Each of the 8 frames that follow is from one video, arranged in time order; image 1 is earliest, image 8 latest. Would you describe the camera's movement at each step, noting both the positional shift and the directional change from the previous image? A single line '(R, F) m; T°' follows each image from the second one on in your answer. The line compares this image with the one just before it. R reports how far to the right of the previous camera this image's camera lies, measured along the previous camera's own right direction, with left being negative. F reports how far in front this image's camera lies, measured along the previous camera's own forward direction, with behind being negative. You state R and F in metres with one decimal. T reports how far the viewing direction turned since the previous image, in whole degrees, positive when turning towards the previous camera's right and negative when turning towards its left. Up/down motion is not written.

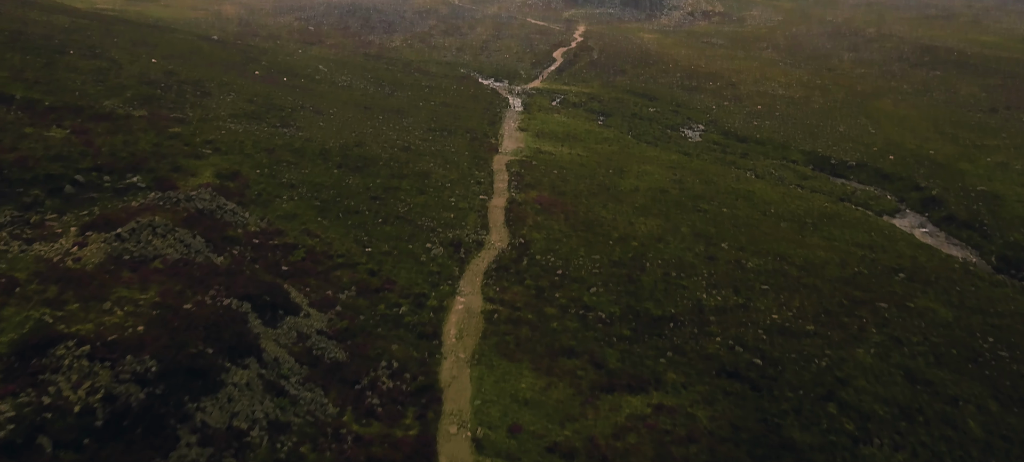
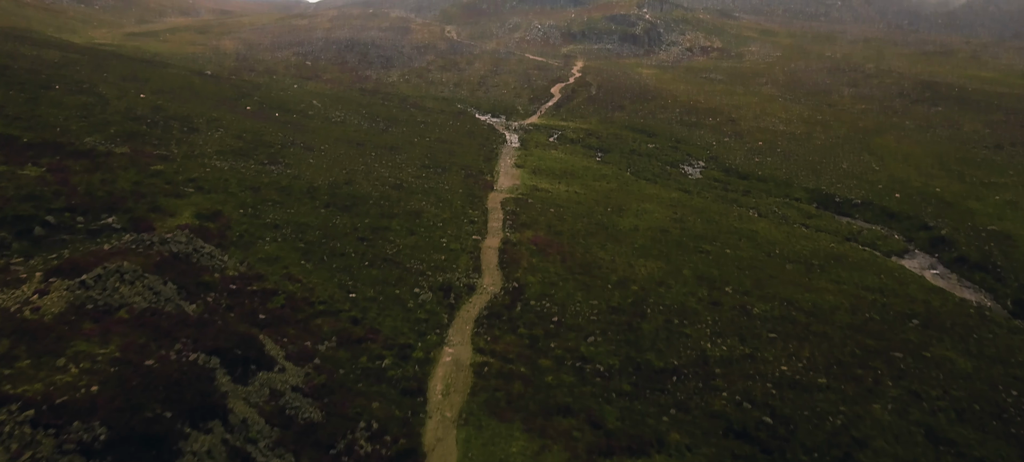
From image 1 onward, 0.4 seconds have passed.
(+0.3, +1.8) m; 0°
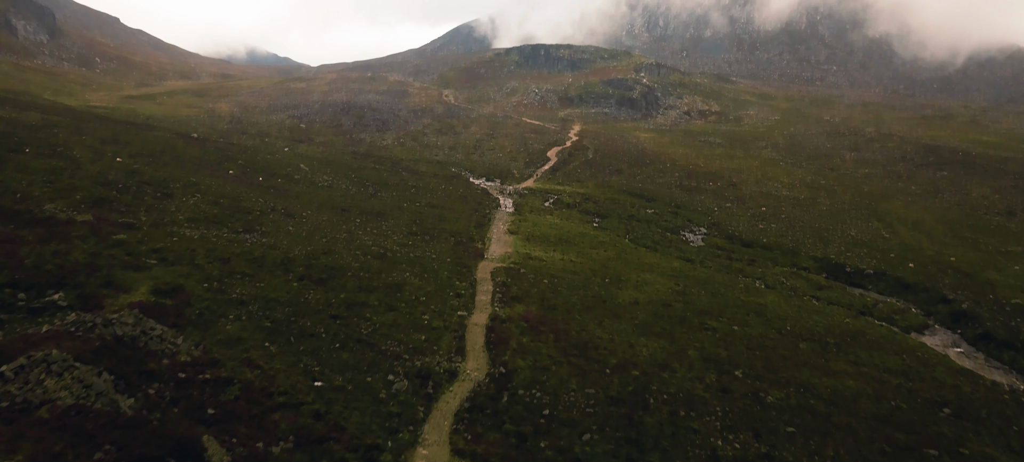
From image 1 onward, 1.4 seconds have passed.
(+0.5, +3.3) m; 0°
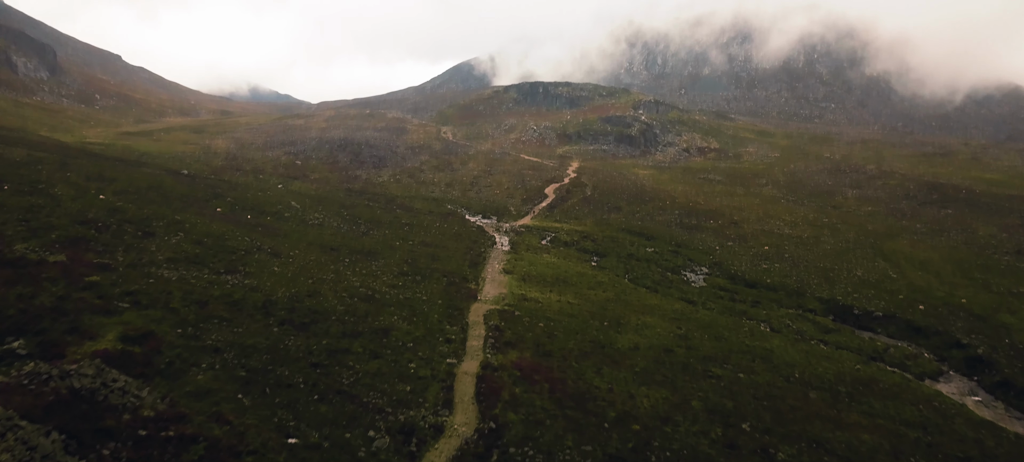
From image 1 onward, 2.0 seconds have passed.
(+0.3, +2.0) m; 0°
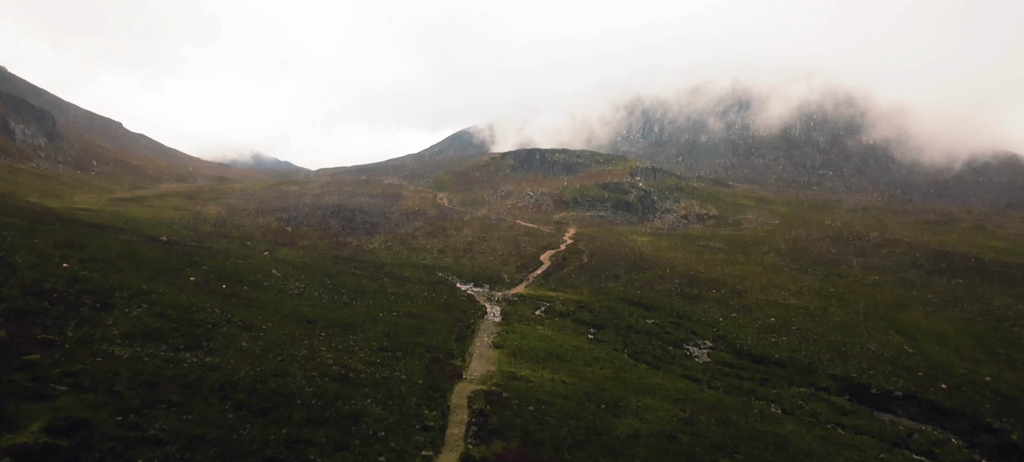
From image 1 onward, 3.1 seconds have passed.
(+0.6, +3.6) m; 0°
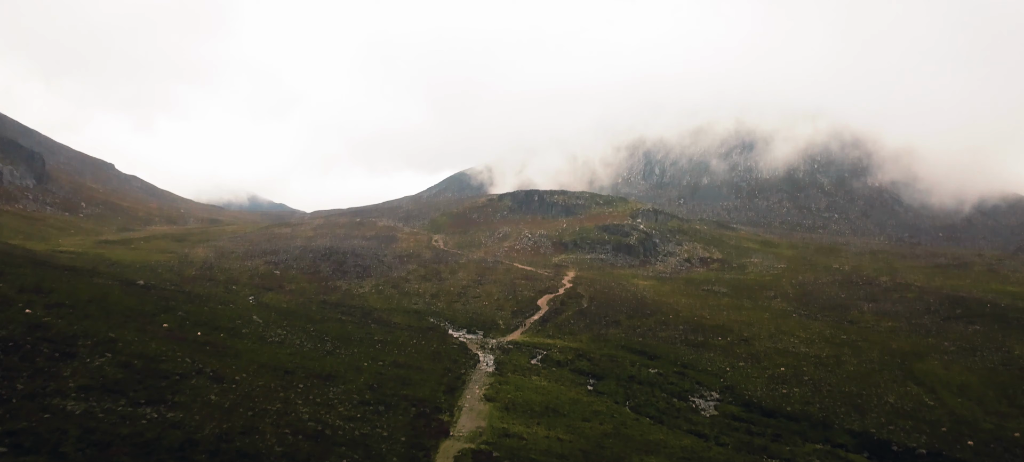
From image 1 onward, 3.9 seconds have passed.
(+0.5, +3.2) m; 0°
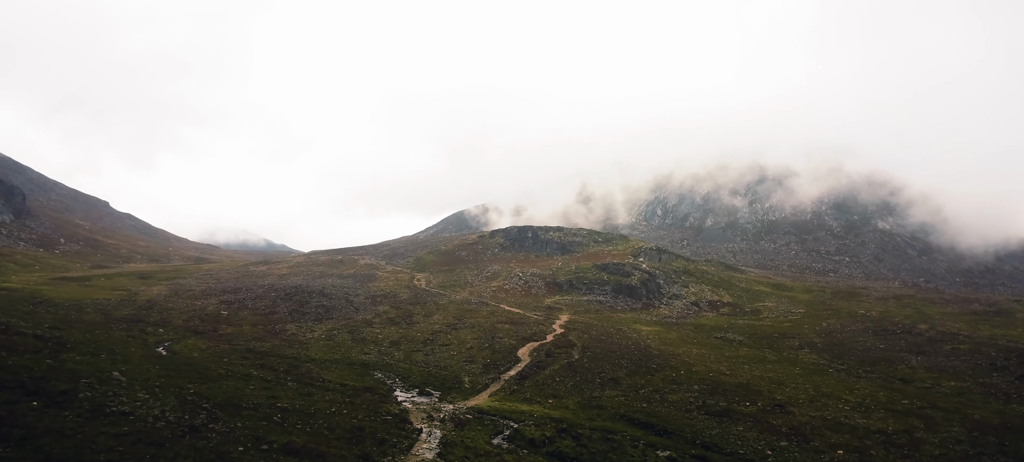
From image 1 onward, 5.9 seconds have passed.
(+2.7, +18.5) m; 0°
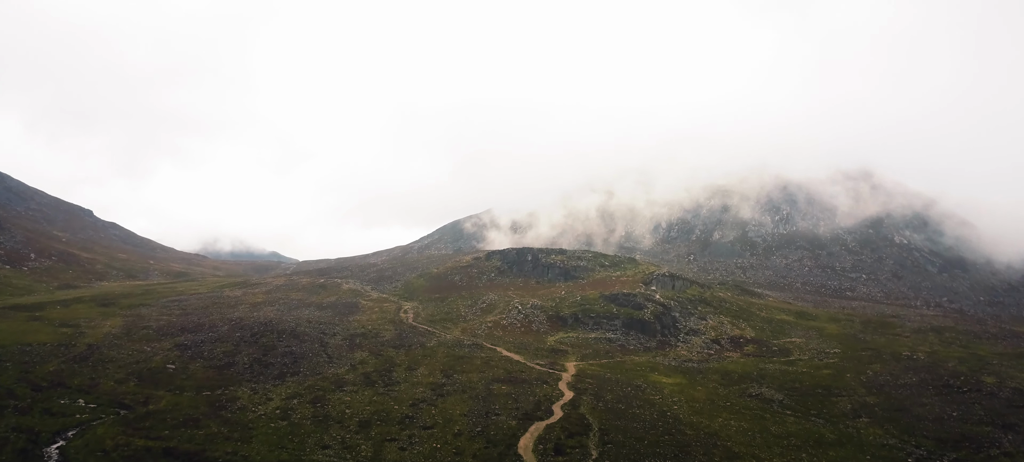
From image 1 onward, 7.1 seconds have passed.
(-0.2, +17.2) m; 0°
